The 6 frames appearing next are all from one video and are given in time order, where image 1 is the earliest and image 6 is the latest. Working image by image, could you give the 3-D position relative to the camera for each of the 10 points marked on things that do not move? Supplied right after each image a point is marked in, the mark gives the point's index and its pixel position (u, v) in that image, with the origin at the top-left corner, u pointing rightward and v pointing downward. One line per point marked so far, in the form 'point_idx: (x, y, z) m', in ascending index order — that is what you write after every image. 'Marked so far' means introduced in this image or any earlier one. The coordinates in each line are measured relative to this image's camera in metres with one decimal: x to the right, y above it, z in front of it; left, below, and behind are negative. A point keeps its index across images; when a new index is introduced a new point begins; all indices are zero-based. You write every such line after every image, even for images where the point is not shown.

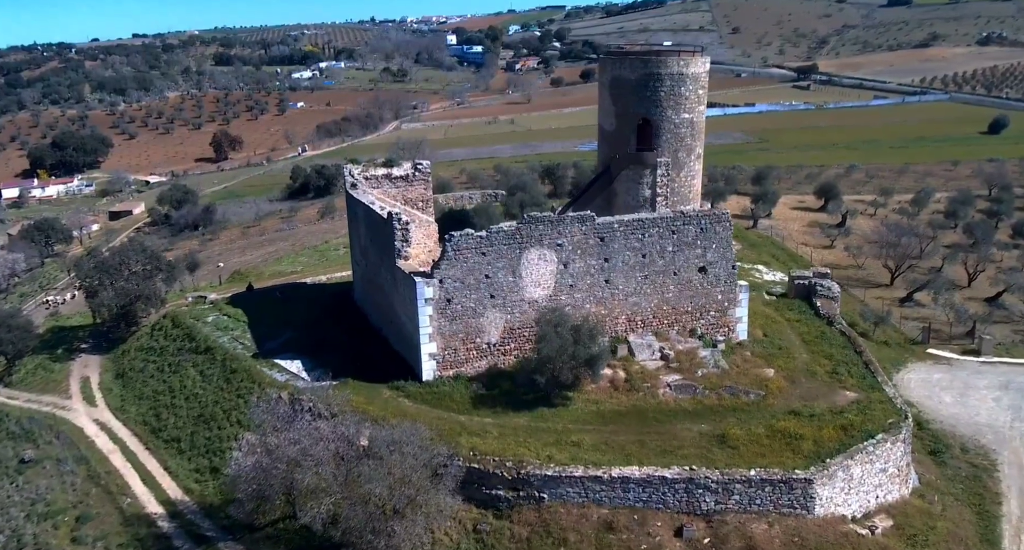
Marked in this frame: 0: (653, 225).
0: (+2.5, +0.9, +15.9) m
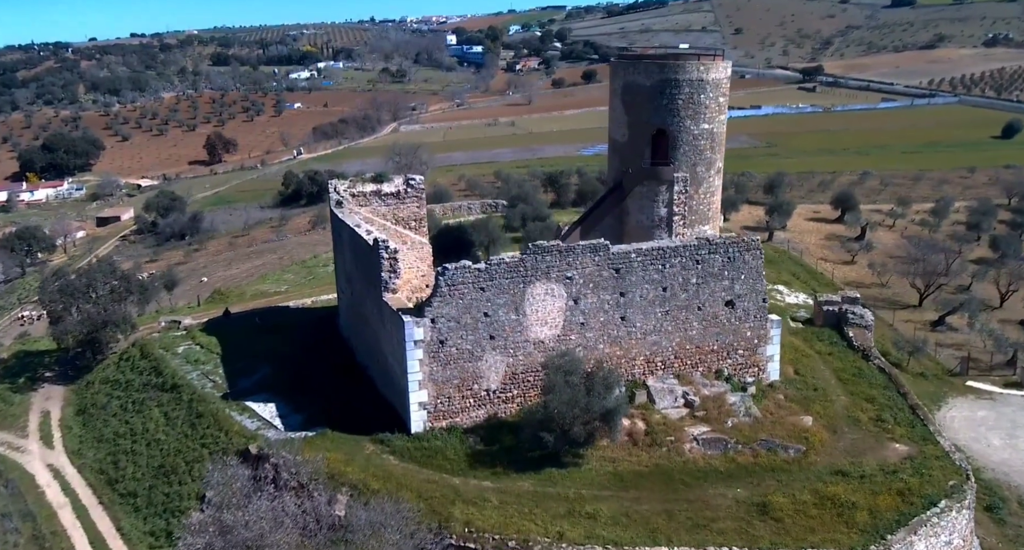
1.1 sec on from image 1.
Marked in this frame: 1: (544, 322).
0: (+2.5, +0.3, +14.0) m
1: (+0.5, -0.7, +13.5) m
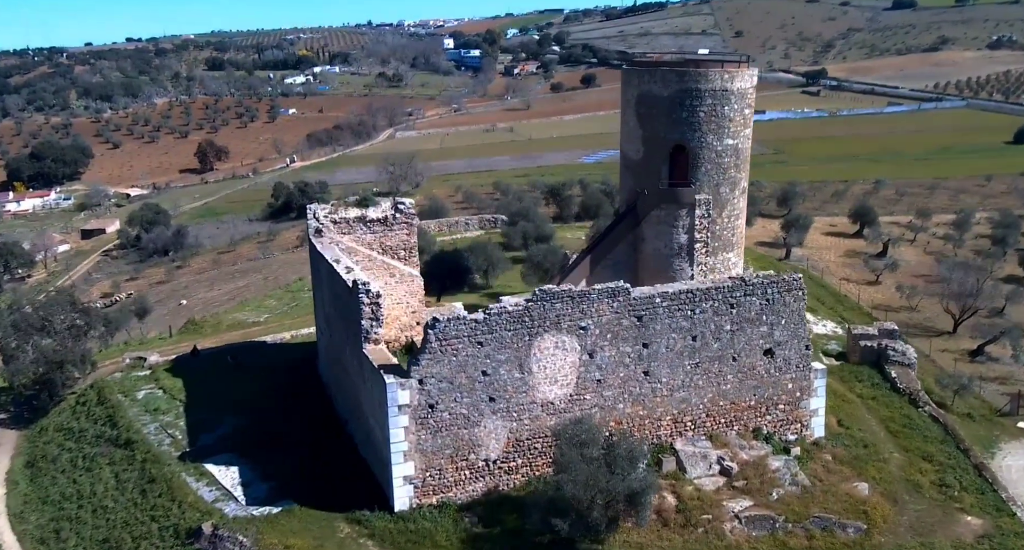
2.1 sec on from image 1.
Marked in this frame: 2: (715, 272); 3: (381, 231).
0: (+2.5, -0.3, +11.9) m
1: (+0.5, -1.3, +11.4) m
2: (+3.8, +0.1, +17.0) m
3: (-2.3, +0.8, +16.1) m
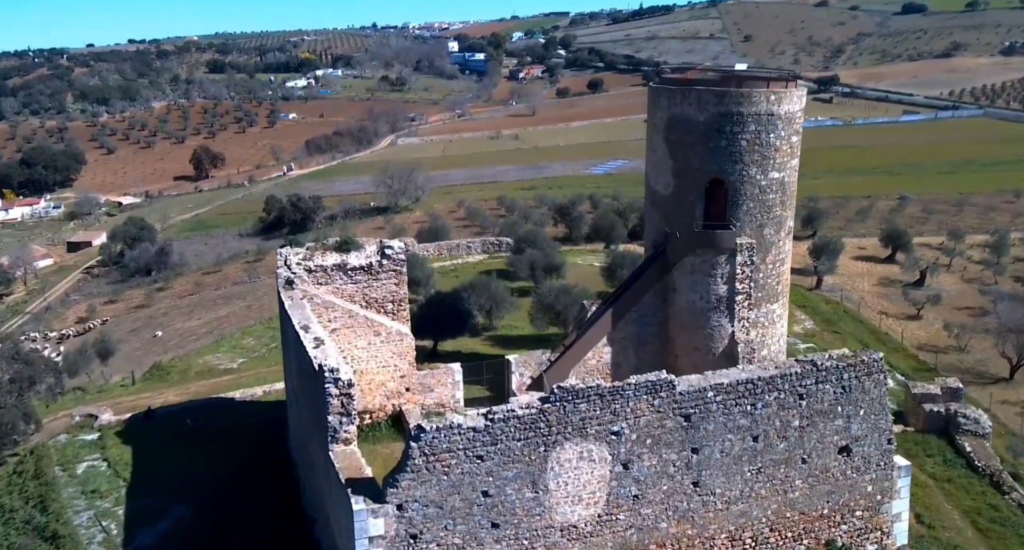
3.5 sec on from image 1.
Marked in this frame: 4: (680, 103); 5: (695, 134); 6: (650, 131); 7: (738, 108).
0: (+2.6, -1.2, +9.4) m
1: (+0.6, -2.2, +8.9) m
2: (+3.9, -0.8, +14.4) m
3: (-2.2, -0.1, +13.6) m
4: (+2.6, +2.6, +14.1) m
5: (+2.8, +2.2, +14.1) m
6: (+2.2, +2.3, +14.8) m
7: (+3.4, +2.5, +13.8) m
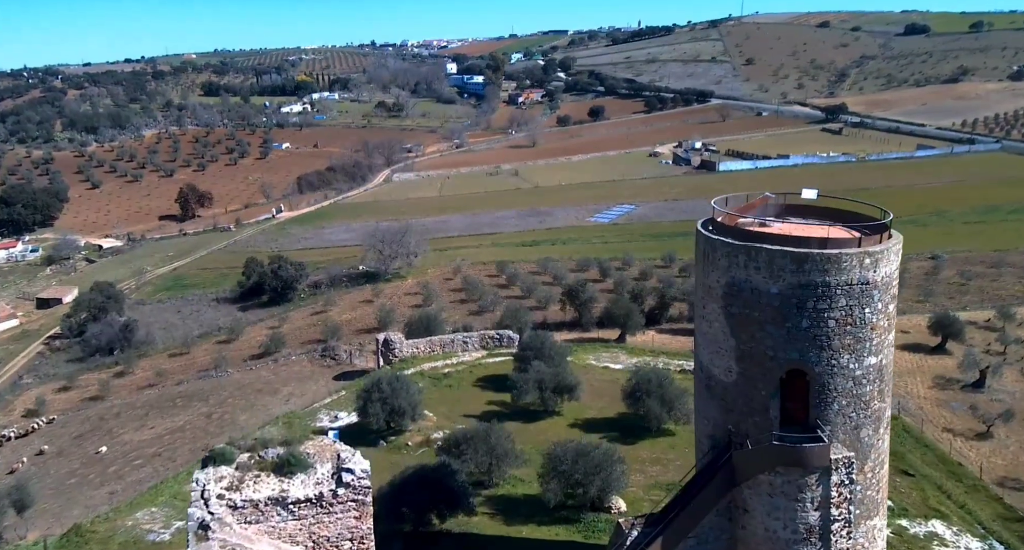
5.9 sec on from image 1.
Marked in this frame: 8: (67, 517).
0: (+2.7, -3.6, +5.8) m
1: (+0.7, -4.7, +5.3) m
2: (+4.0, -3.4, +10.8) m
3: (-2.1, -2.6, +10.0) m
4: (+2.7, +0.1, +10.5) m
5: (+2.9, -0.4, +10.5) m
6: (+2.3, -0.2, +11.2) m
7: (+3.5, -0.1, +10.2) m
8: (-9.0, -4.7, +18.8) m
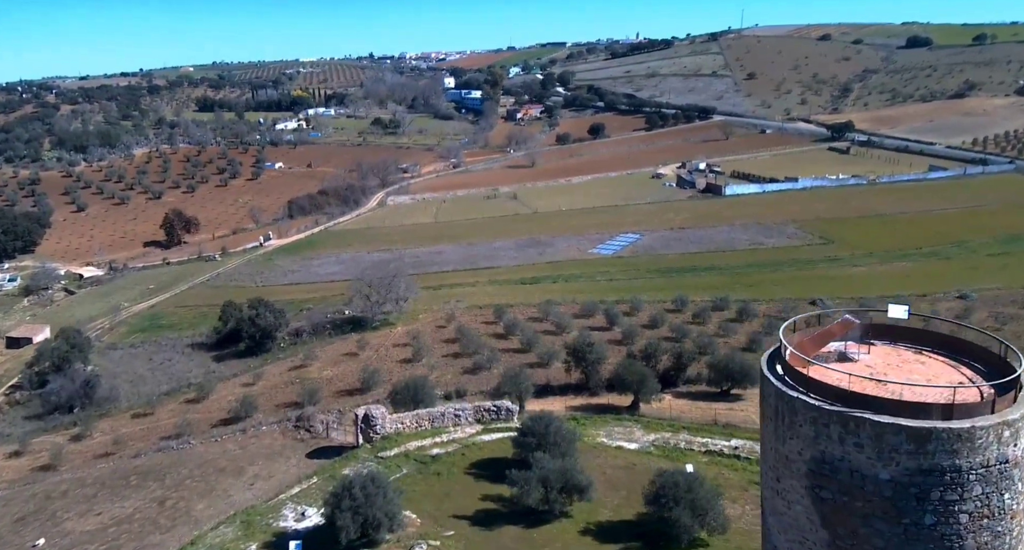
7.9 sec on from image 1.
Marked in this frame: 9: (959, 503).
0: (+2.7, -5.0, +2.8) m
1: (+0.7, -6.0, +2.2) m
2: (+4.0, -4.8, +7.9) m
3: (-2.1, -4.1, +7.0) m
4: (+2.7, -1.4, +7.6) m
5: (+2.9, -1.8, +7.6) m
6: (+2.3, -1.7, +8.3) m
7: (+3.5, -1.5, +7.3) m
8: (-9.0, -6.3, +15.8) m
9: (+3.6, -1.8, +7.4) m
